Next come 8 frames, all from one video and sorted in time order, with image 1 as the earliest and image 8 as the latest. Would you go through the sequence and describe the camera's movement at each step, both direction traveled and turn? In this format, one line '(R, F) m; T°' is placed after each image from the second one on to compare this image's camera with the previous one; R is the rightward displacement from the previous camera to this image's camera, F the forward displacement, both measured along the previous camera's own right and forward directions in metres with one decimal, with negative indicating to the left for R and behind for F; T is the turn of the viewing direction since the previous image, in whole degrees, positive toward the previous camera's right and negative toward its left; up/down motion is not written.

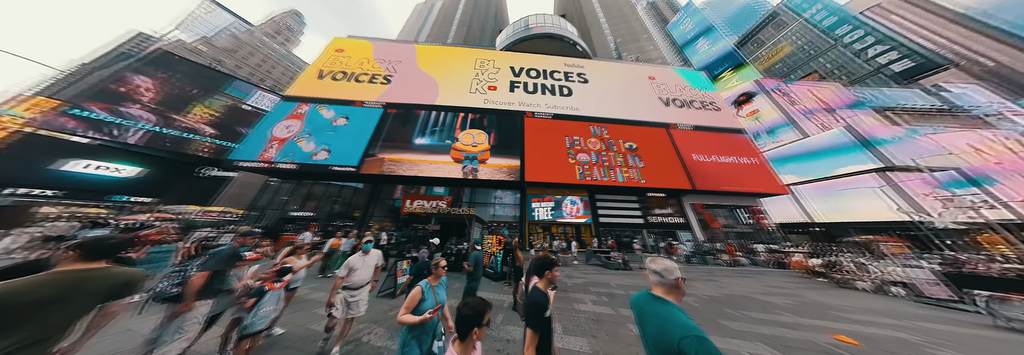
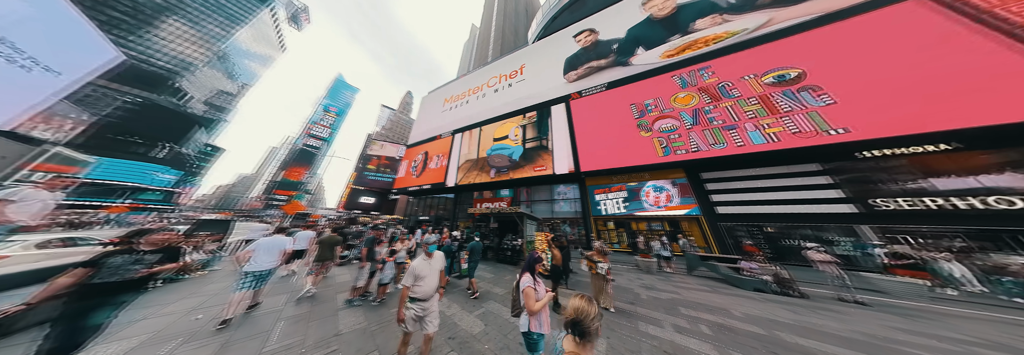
(+1.4, +0.3) m; -28°
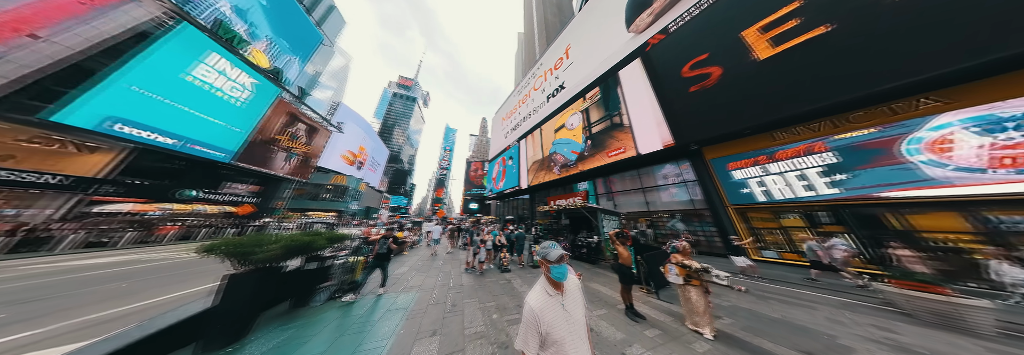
(+1.1, -0.2) m; -31°
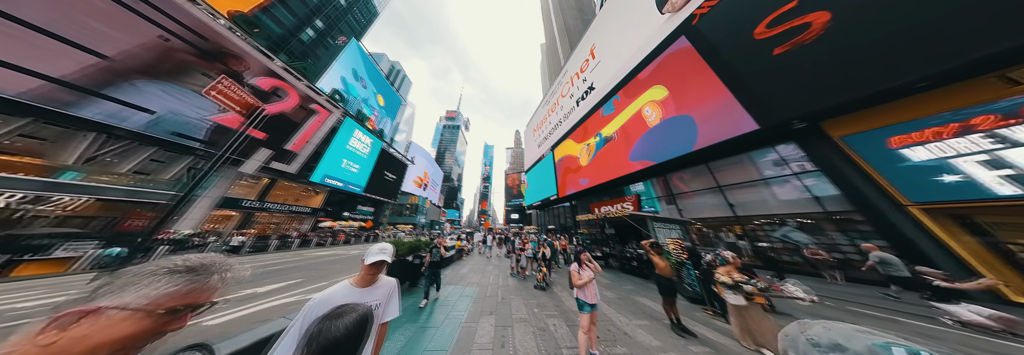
(+0.2, -0.6) m; -14°
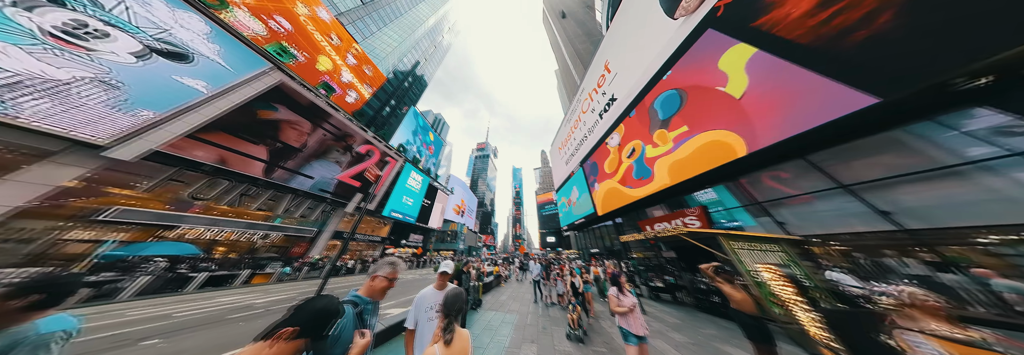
(+0.1, -0.3) m; -11°
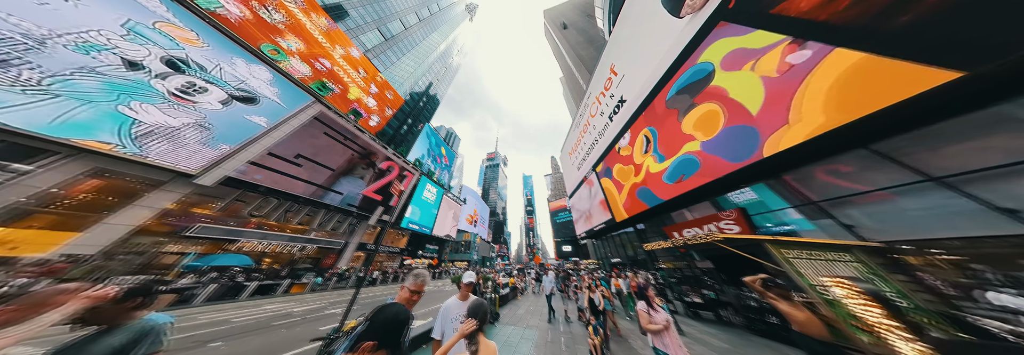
(0.0, 0.0) m; -4°
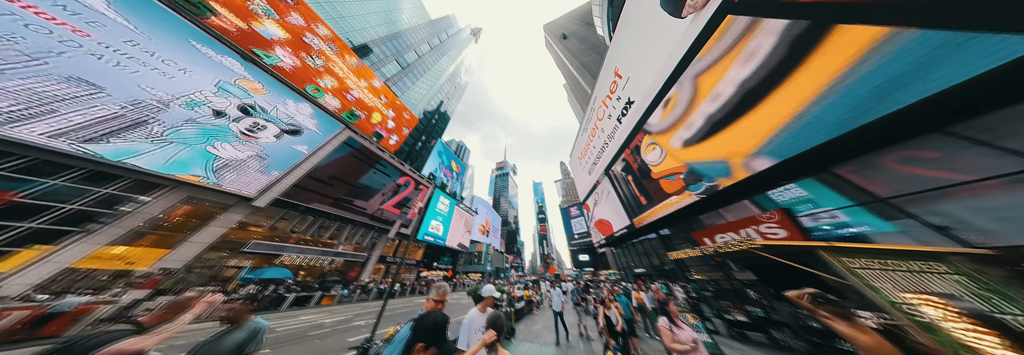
(0.0, -0.1) m; -4°
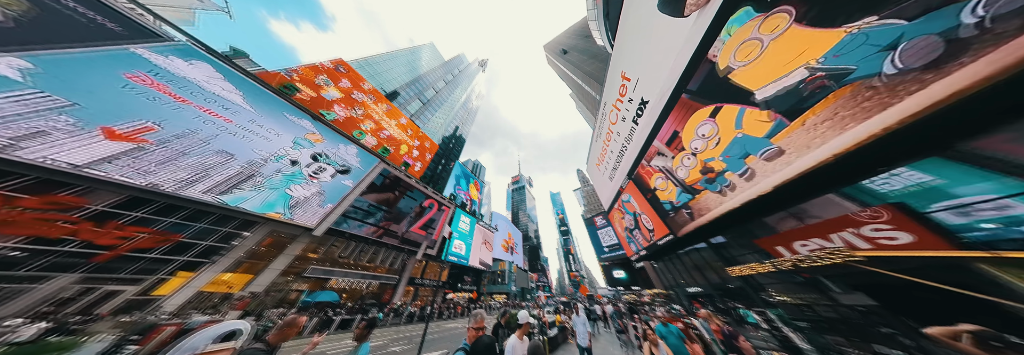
(0.0, -0.1) m; -6°
